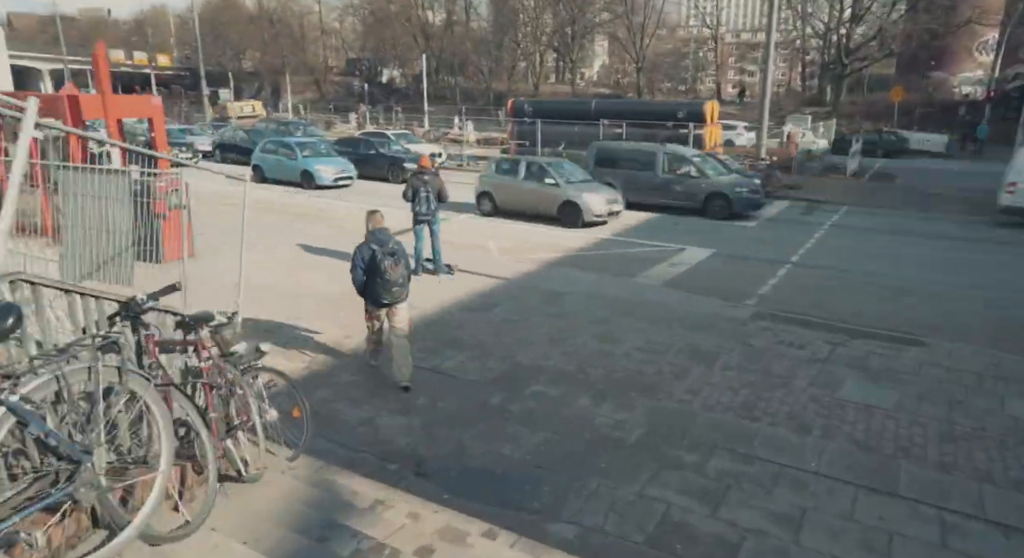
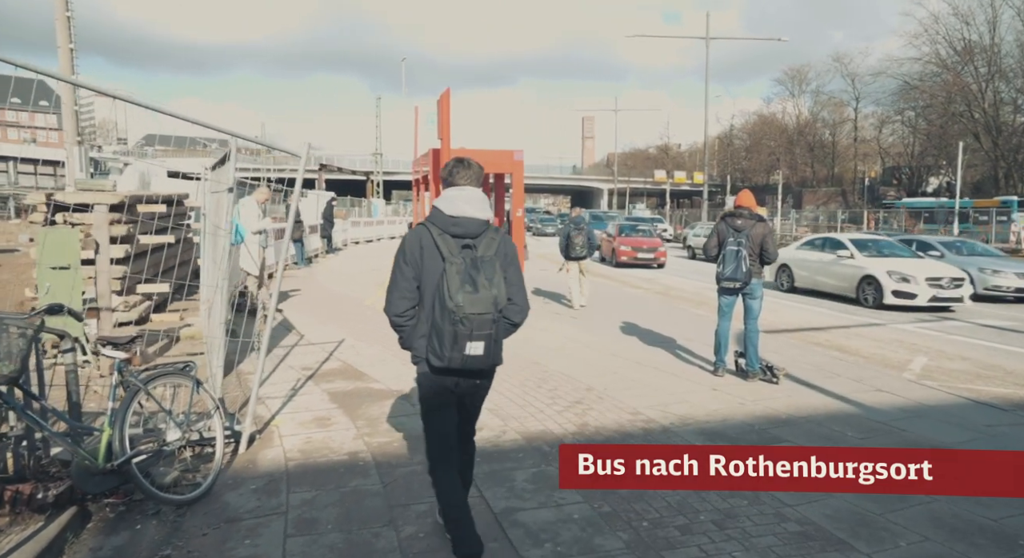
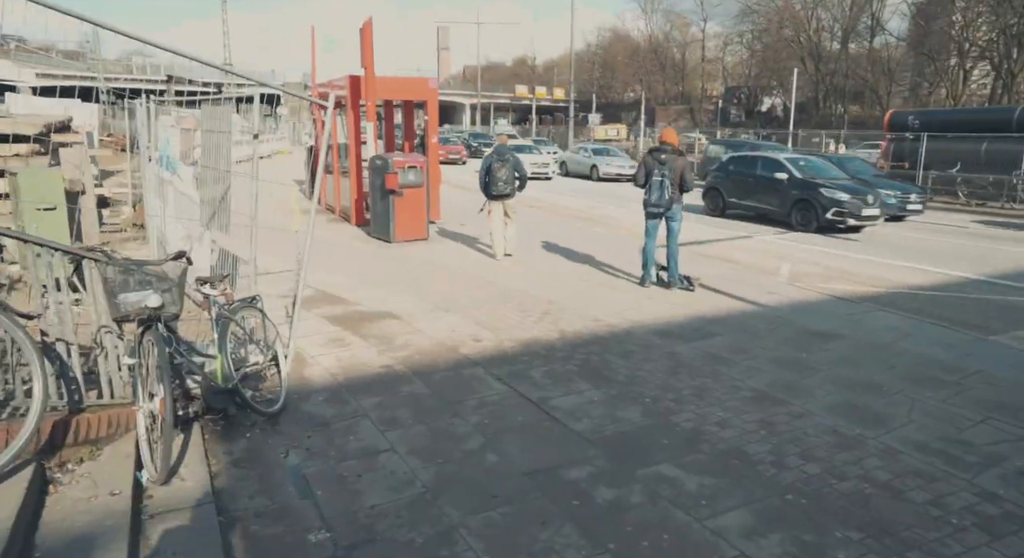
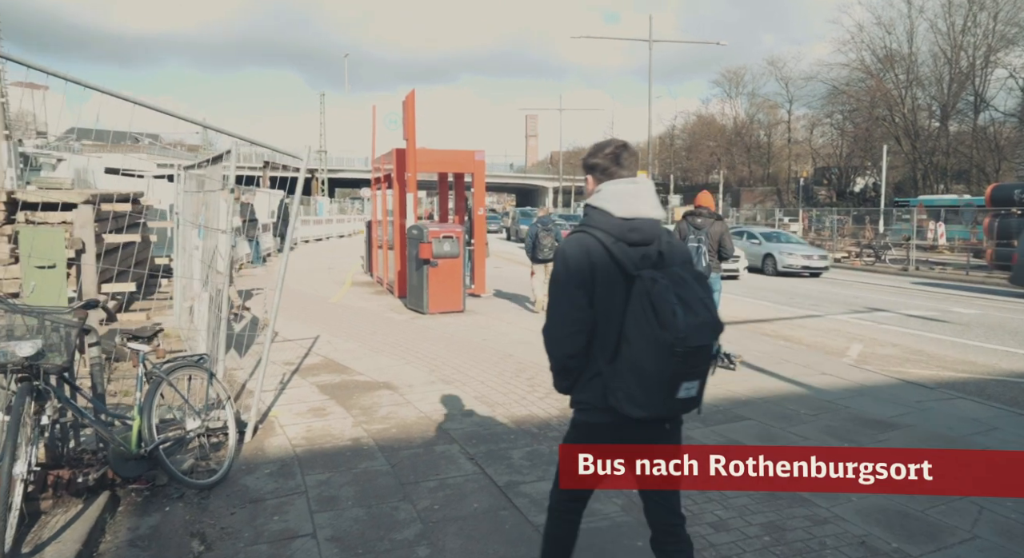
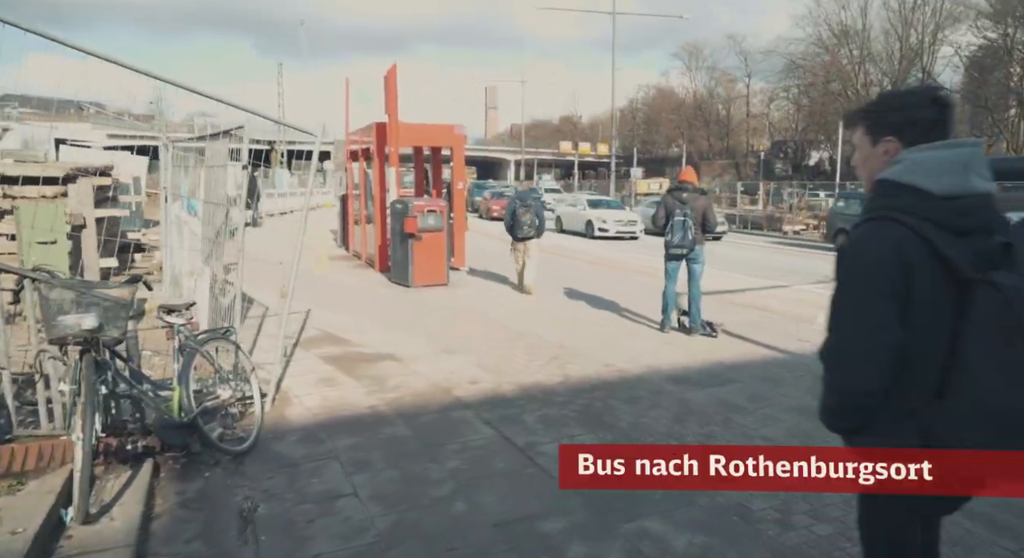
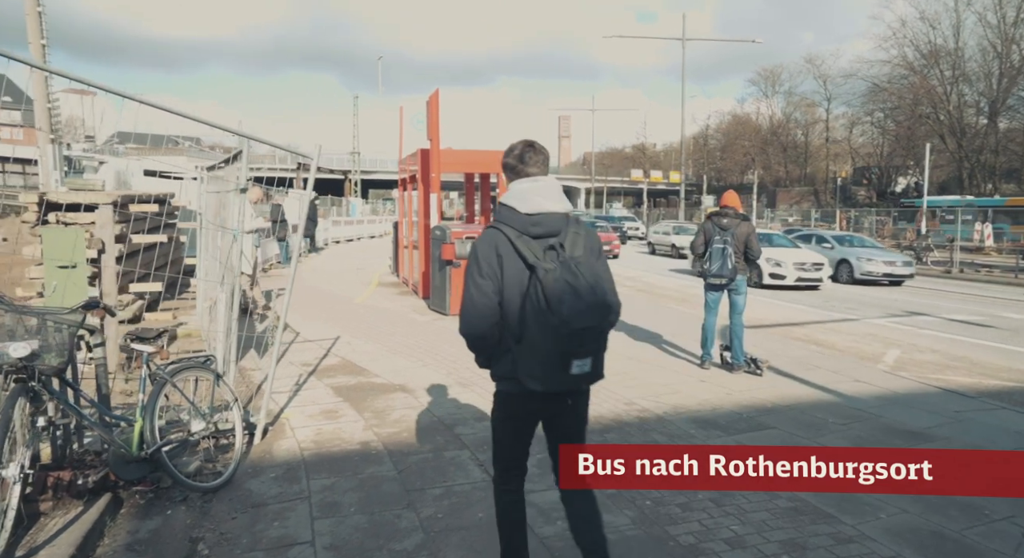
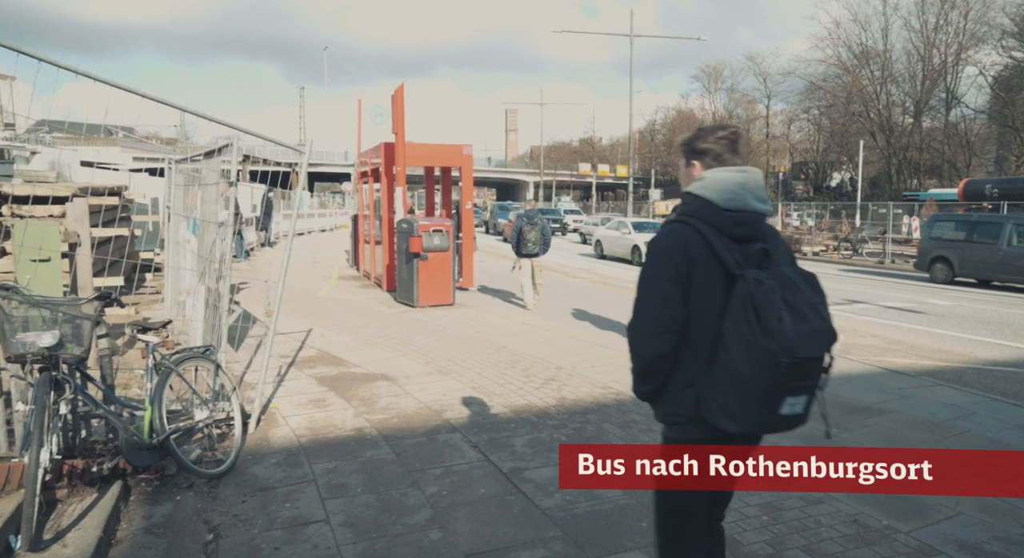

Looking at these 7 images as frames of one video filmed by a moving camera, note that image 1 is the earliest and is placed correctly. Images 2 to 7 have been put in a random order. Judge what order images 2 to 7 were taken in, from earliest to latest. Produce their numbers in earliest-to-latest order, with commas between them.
3, 5, 7, 4, 6, 2
